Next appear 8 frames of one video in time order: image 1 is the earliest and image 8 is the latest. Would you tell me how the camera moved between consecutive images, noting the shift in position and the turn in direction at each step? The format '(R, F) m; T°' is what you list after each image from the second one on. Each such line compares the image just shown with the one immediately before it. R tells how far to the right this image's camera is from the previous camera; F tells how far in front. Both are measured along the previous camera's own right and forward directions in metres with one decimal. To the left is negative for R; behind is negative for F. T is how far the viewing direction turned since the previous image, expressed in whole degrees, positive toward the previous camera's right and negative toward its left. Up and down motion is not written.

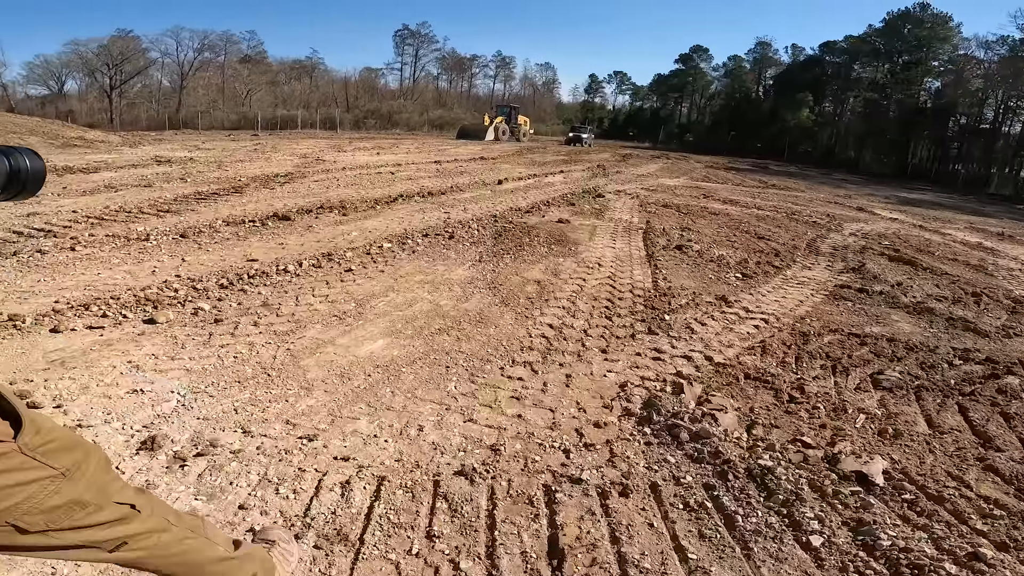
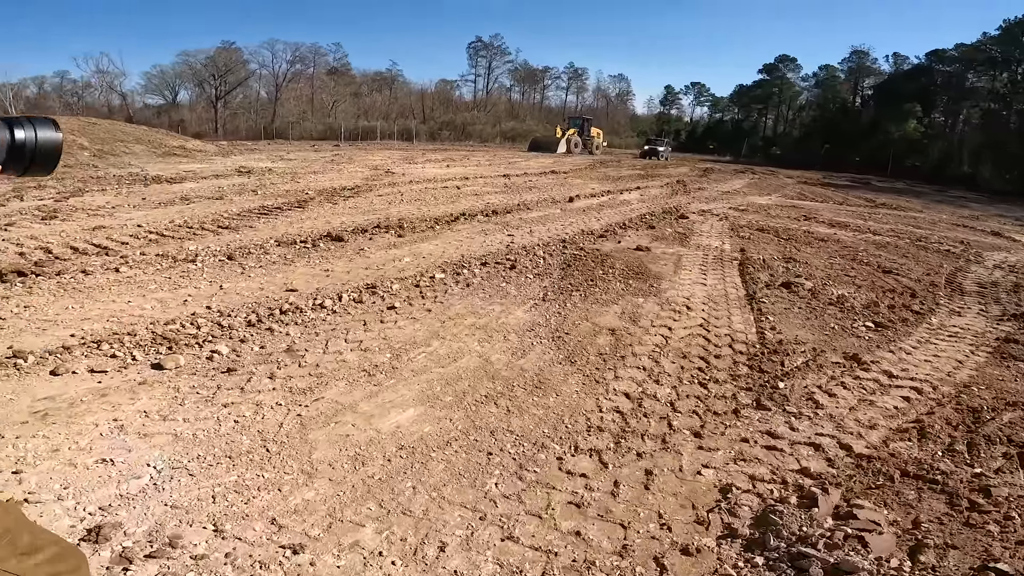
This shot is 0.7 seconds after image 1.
(0.0, +1.0) m; -6°
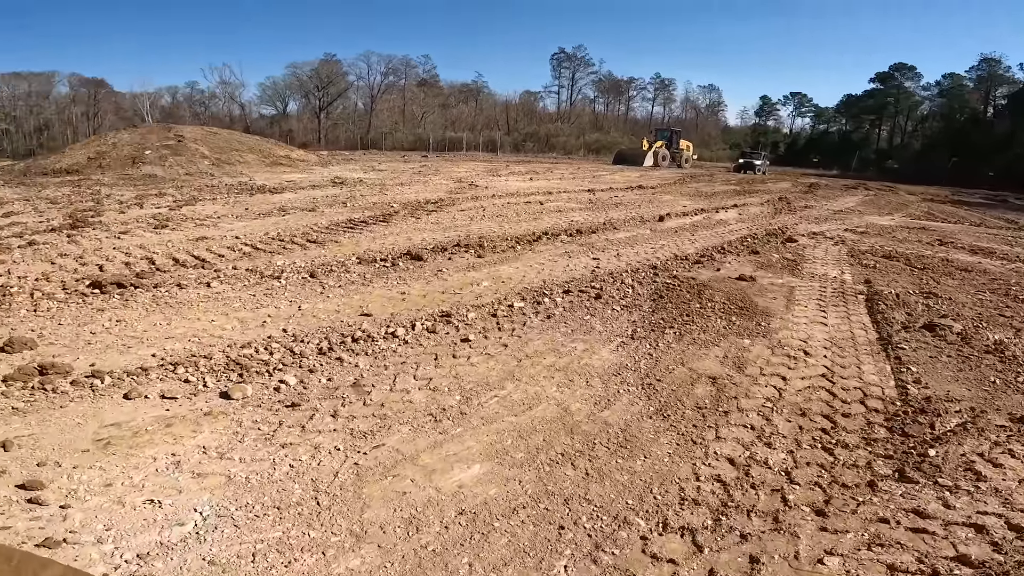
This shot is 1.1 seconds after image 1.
(0.0, +0.5) m; -8°
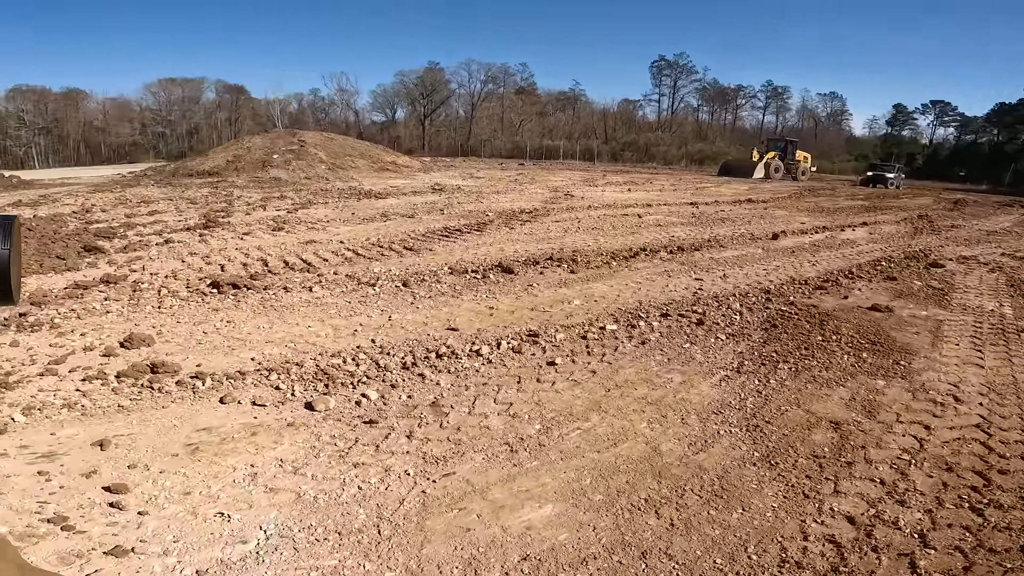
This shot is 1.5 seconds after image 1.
(+0.1, +0.2) m; -9°
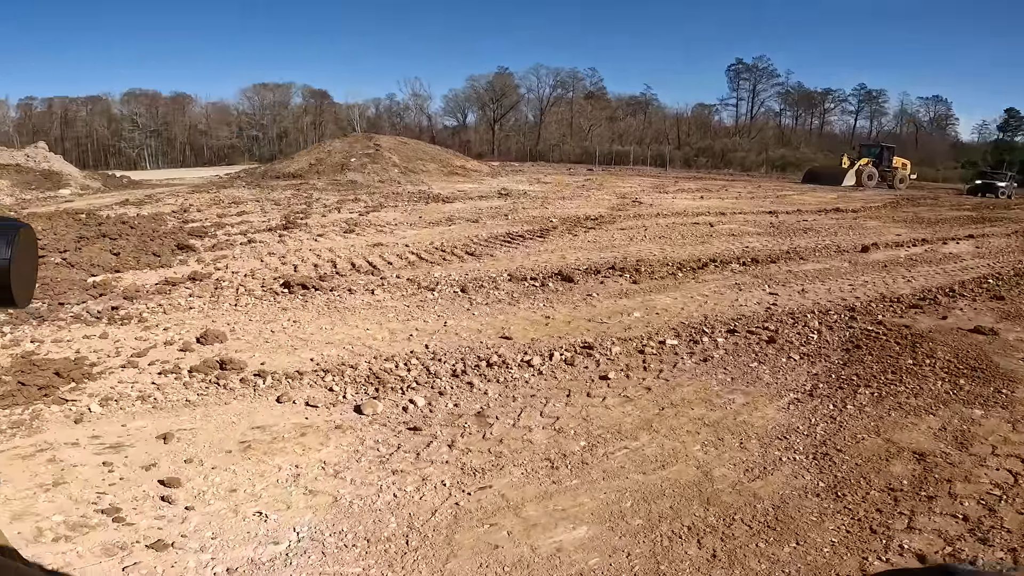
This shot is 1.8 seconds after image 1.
(+0.1, 0.0) m; -6°
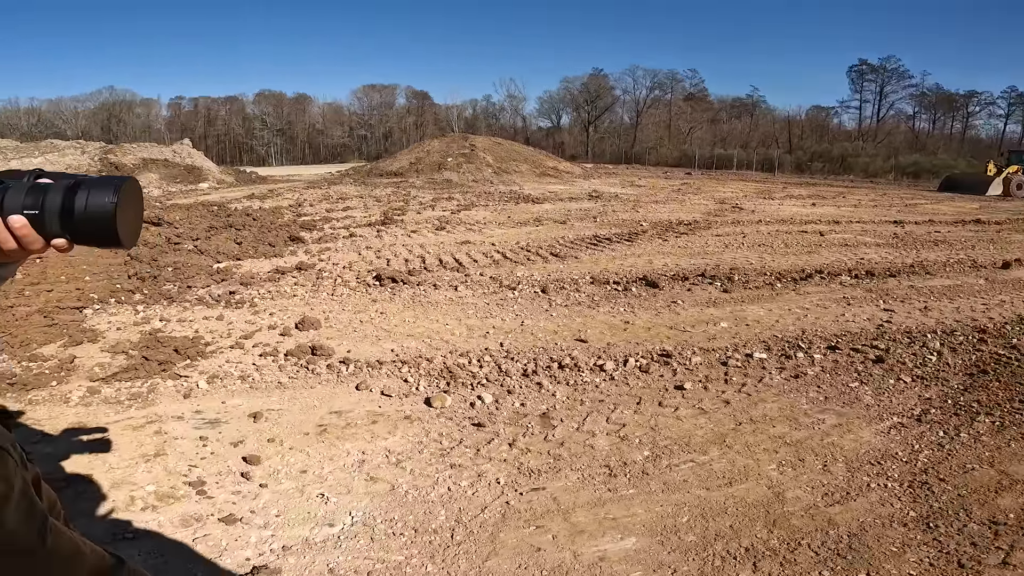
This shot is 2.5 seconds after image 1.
(+0.2, 0.0) m; -9°
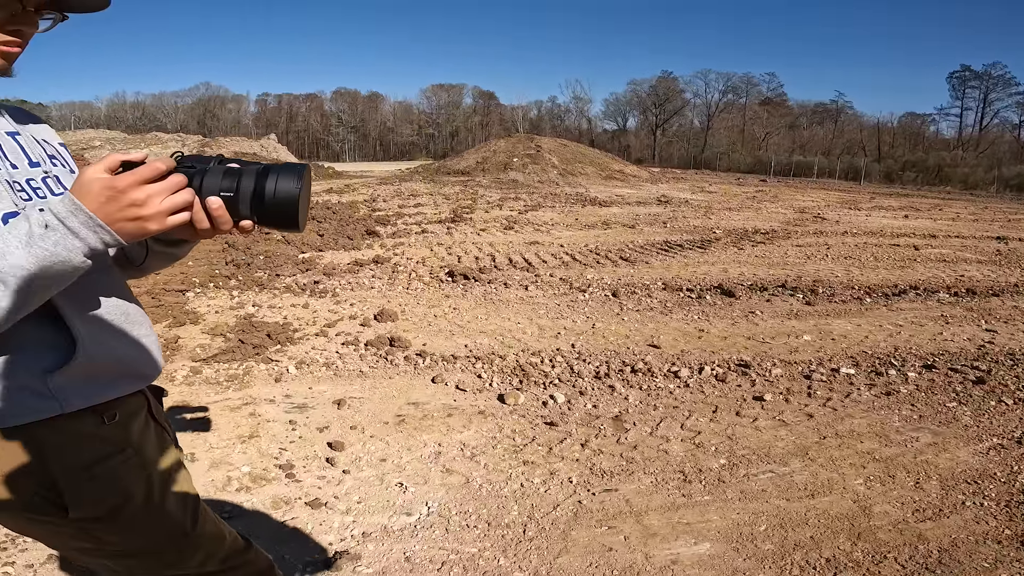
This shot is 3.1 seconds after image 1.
(-0.1, -0.1) m; -5°
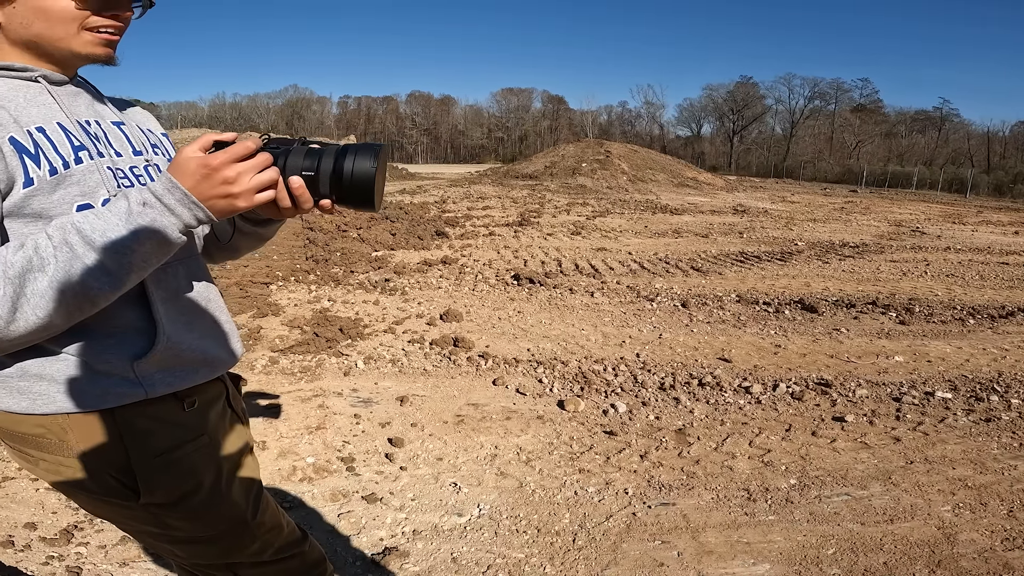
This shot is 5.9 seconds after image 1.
(0.0, 0.0) m; -6°
